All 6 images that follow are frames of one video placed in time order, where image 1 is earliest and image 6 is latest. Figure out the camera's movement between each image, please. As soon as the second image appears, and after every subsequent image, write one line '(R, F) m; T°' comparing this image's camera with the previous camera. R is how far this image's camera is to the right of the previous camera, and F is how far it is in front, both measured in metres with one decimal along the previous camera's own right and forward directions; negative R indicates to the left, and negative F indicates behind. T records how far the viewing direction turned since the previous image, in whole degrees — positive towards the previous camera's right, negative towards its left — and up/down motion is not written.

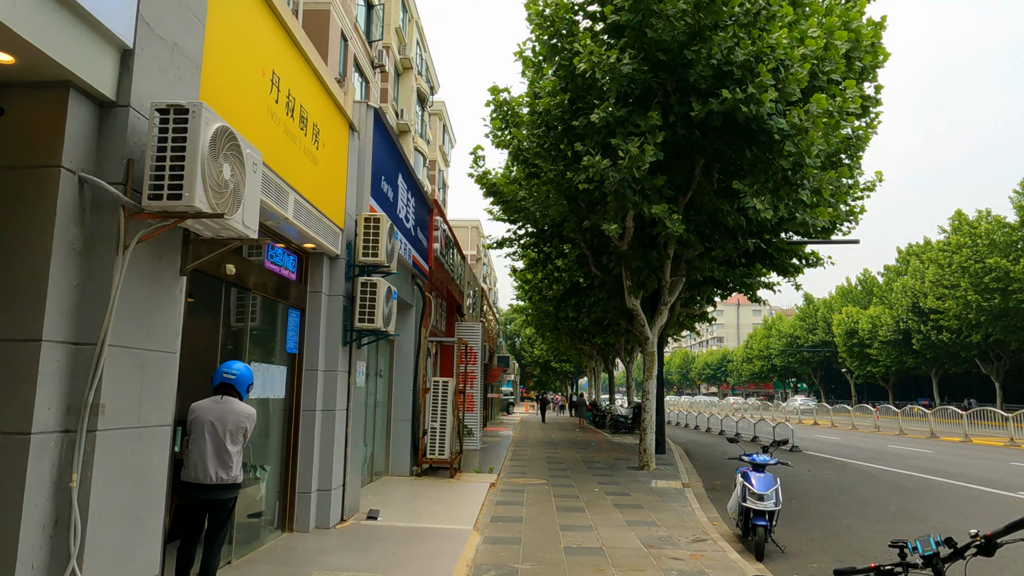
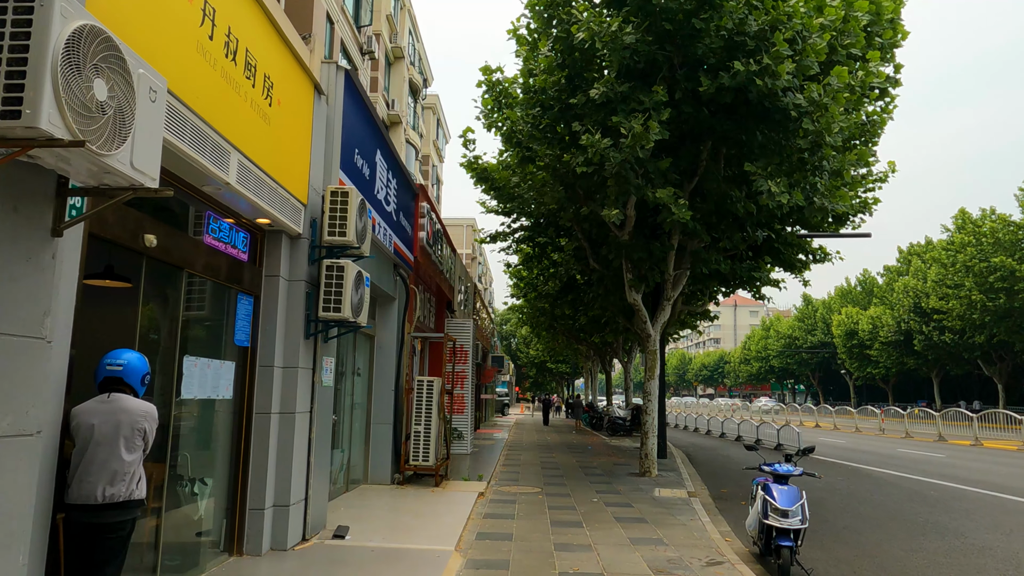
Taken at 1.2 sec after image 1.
(+0.1, +0.9) m; 0°
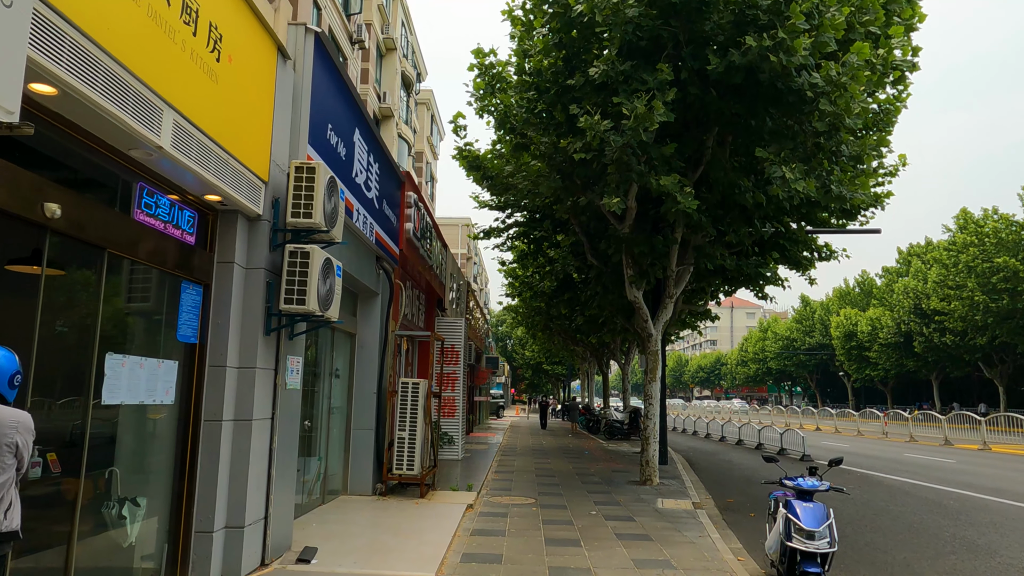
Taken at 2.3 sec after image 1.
(0.0, +0.8) m; 0°
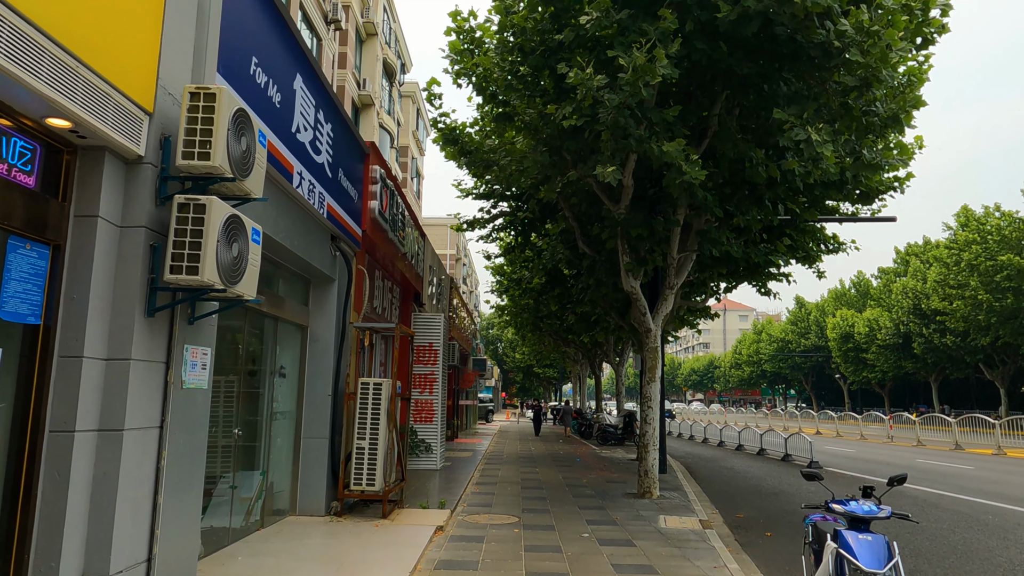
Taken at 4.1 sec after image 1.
(+0.2, +1.3) m; +1°
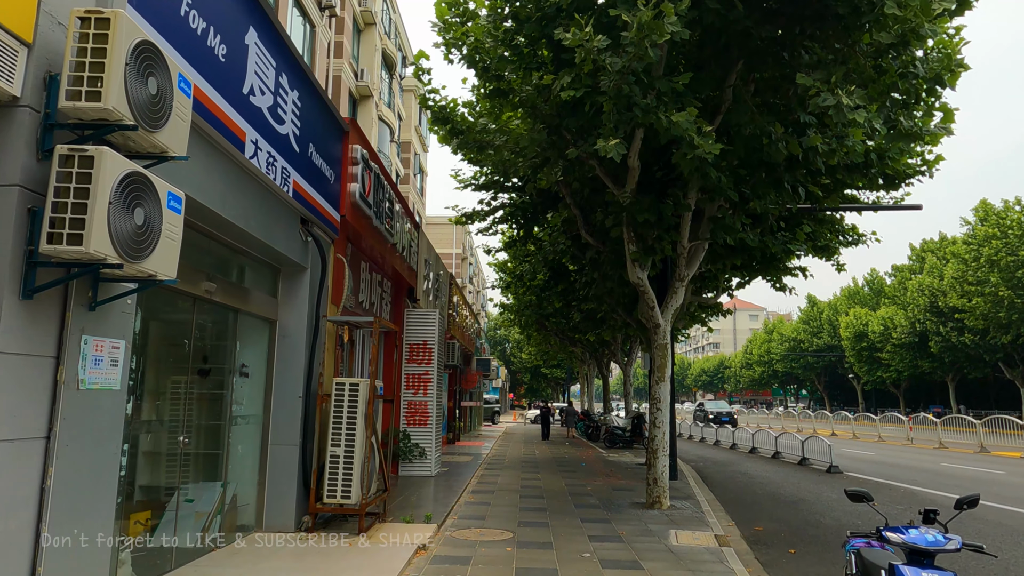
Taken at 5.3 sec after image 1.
(+0.2, +0.9) m; -1°
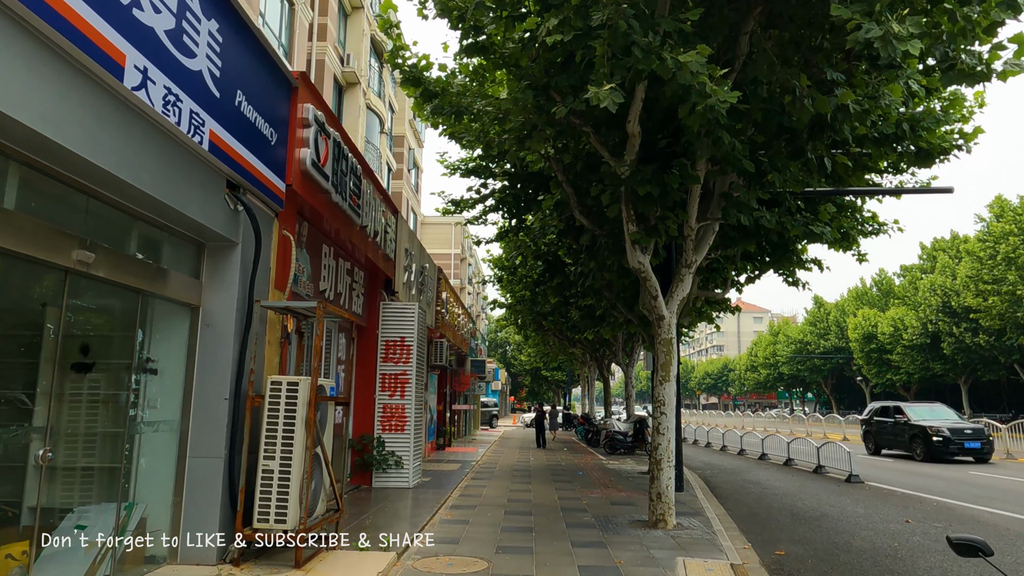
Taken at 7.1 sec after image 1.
(+0.3, +1.3) m; 0°
